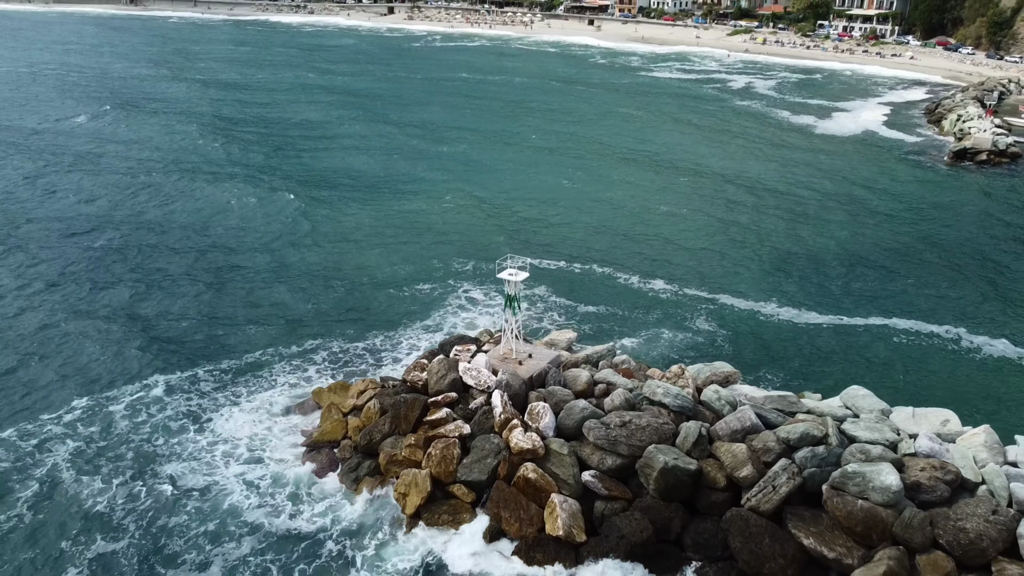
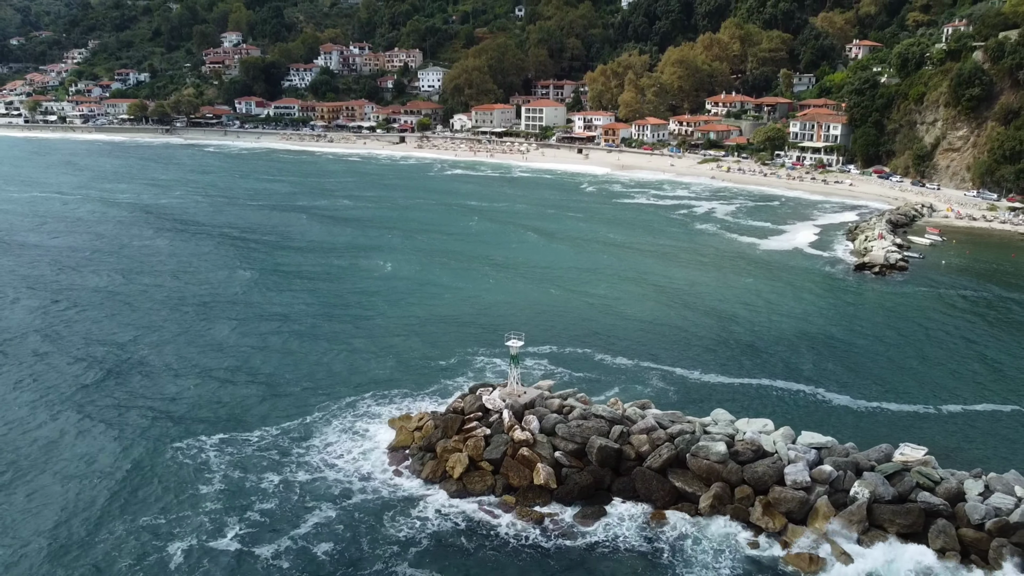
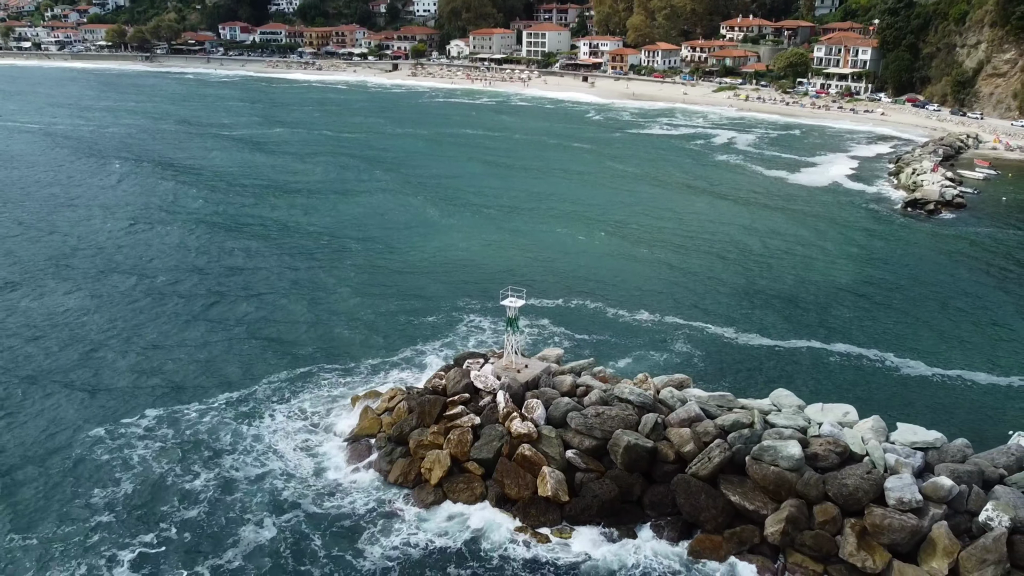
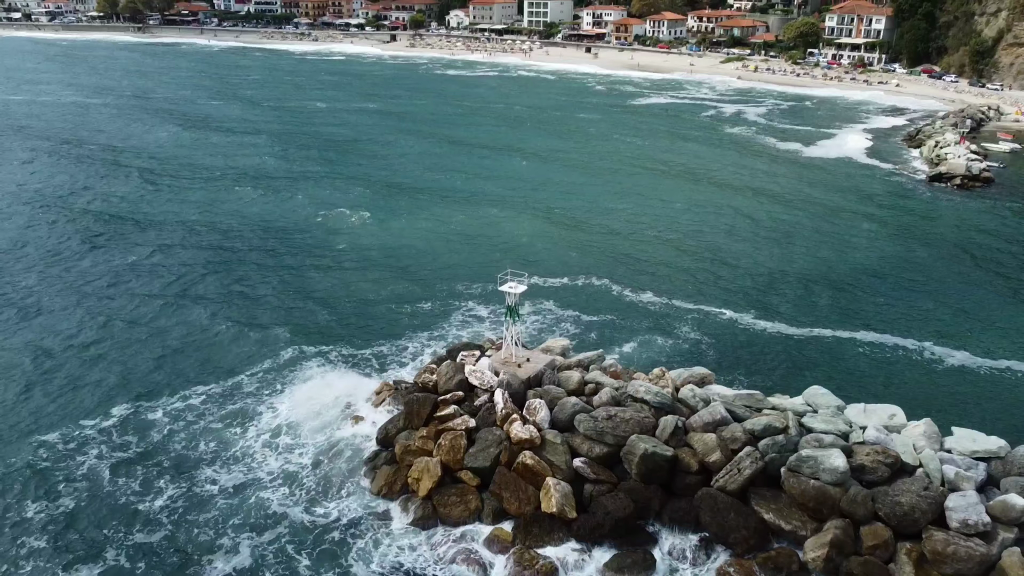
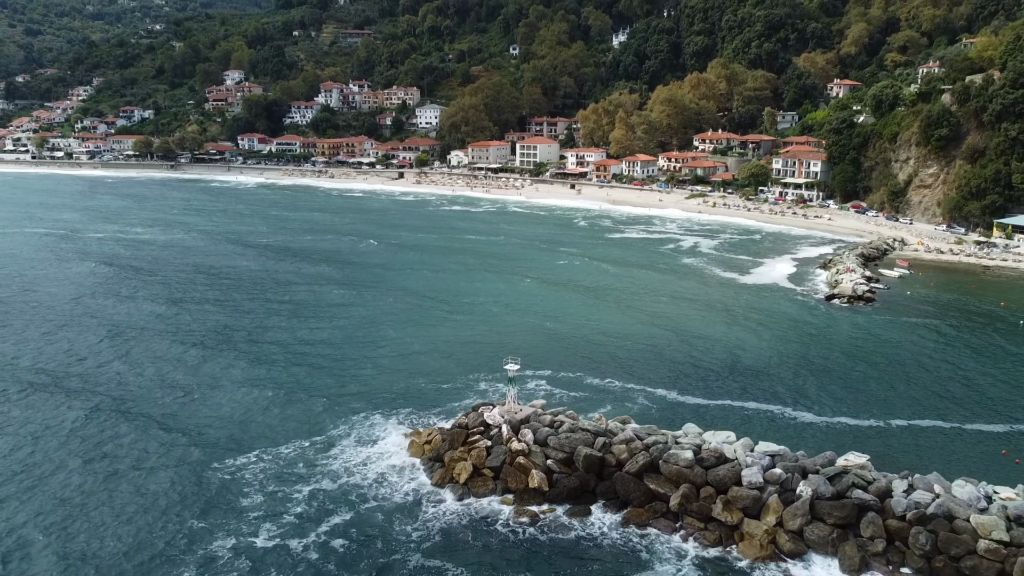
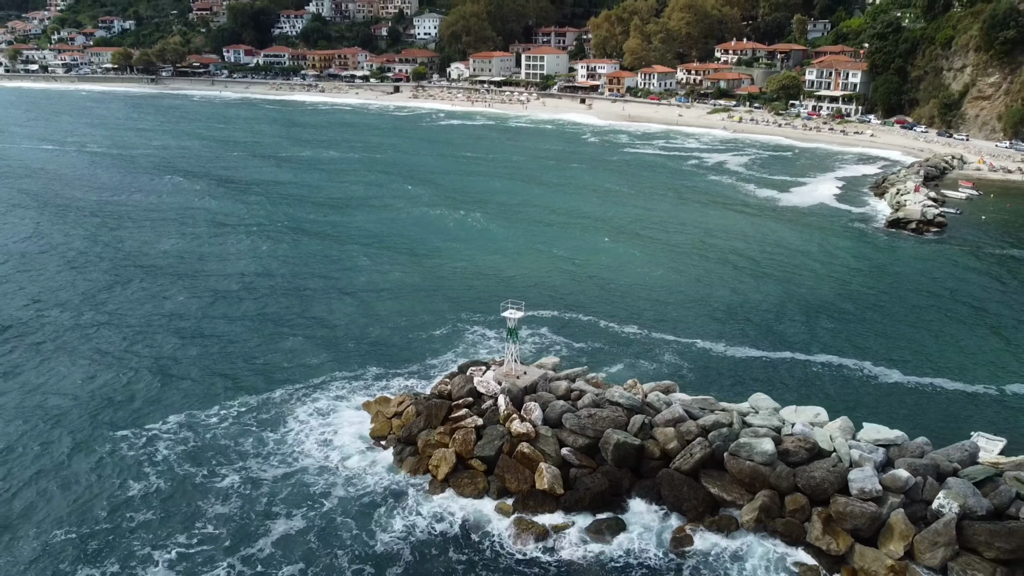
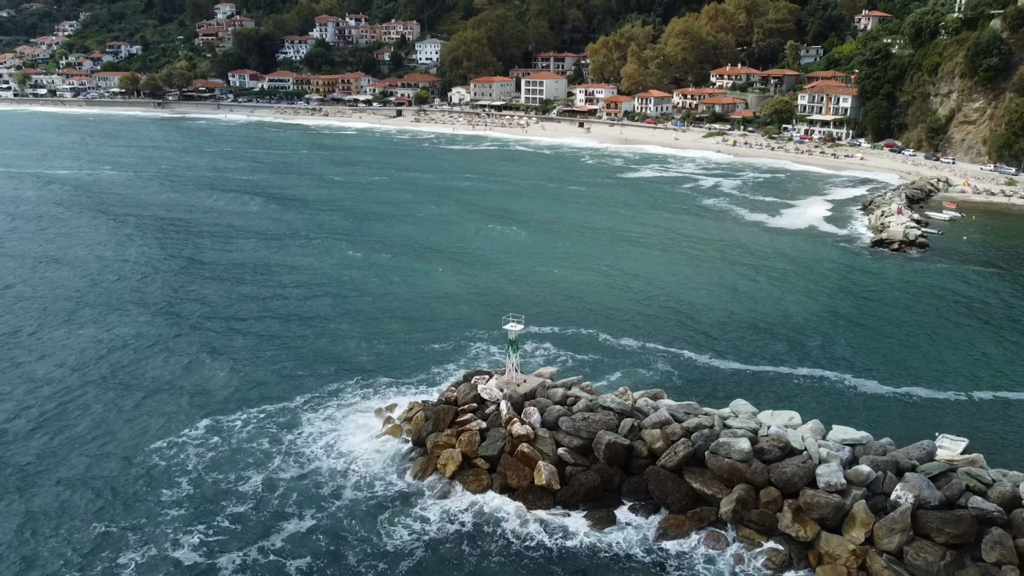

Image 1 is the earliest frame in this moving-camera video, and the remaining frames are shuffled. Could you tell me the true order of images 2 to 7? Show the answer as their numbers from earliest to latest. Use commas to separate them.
4, 3, 6, 7, 2, 5
